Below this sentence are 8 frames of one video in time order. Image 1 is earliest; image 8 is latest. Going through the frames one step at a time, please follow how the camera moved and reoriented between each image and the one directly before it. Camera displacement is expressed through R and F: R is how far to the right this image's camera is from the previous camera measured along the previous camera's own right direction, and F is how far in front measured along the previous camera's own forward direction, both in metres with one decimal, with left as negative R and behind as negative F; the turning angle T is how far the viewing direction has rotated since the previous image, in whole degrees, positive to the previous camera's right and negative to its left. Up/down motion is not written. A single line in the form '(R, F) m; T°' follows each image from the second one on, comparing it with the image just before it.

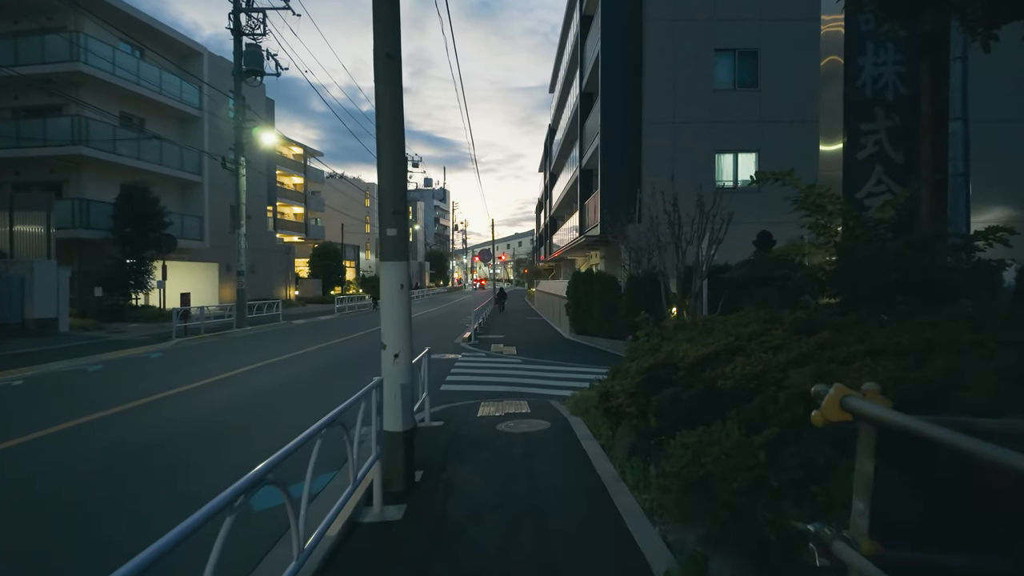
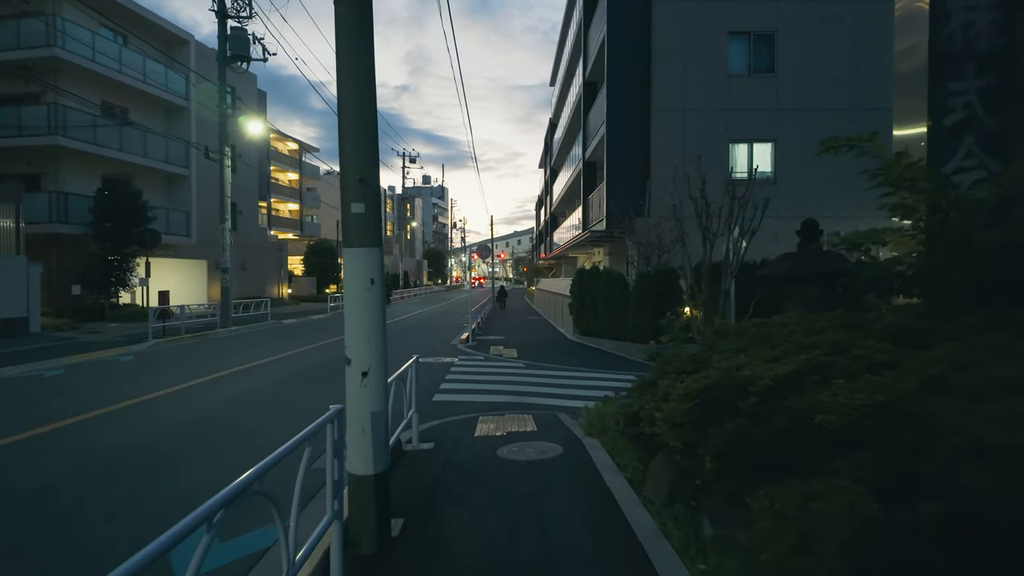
(-0.1, +1.3) m; 0°
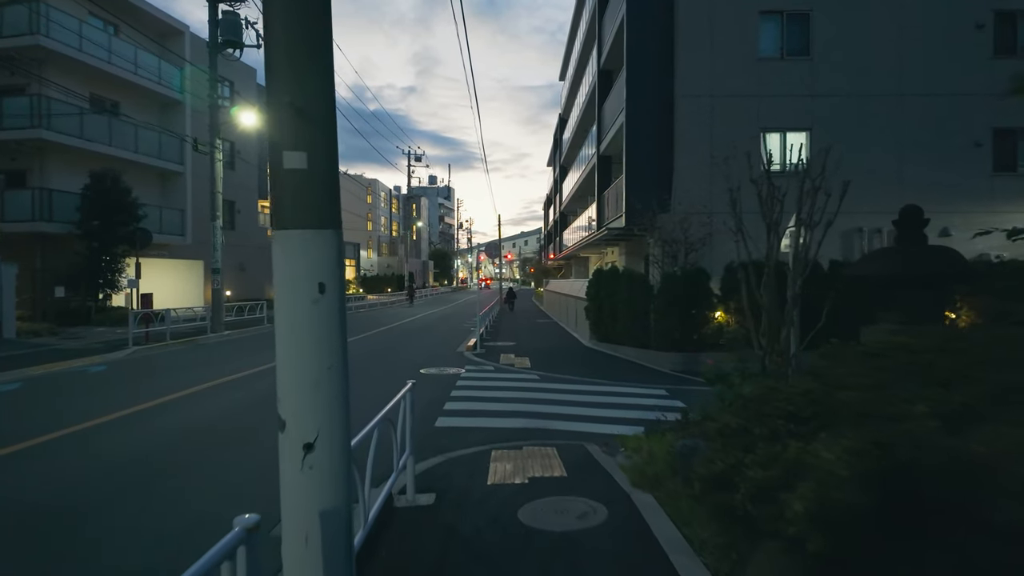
(-0.2, +1.6) m; -1°
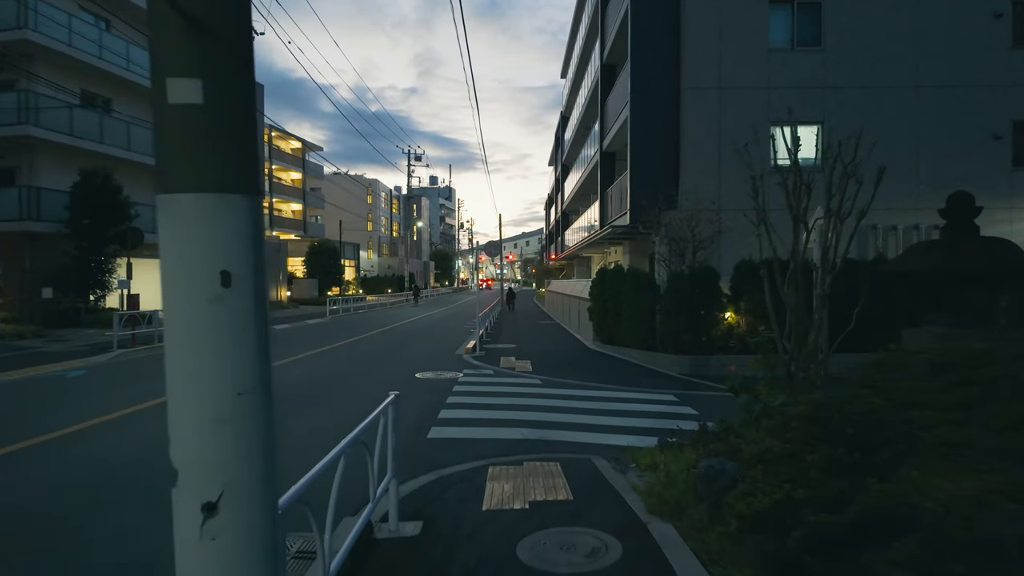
(0.0, +0.7) m; 0°
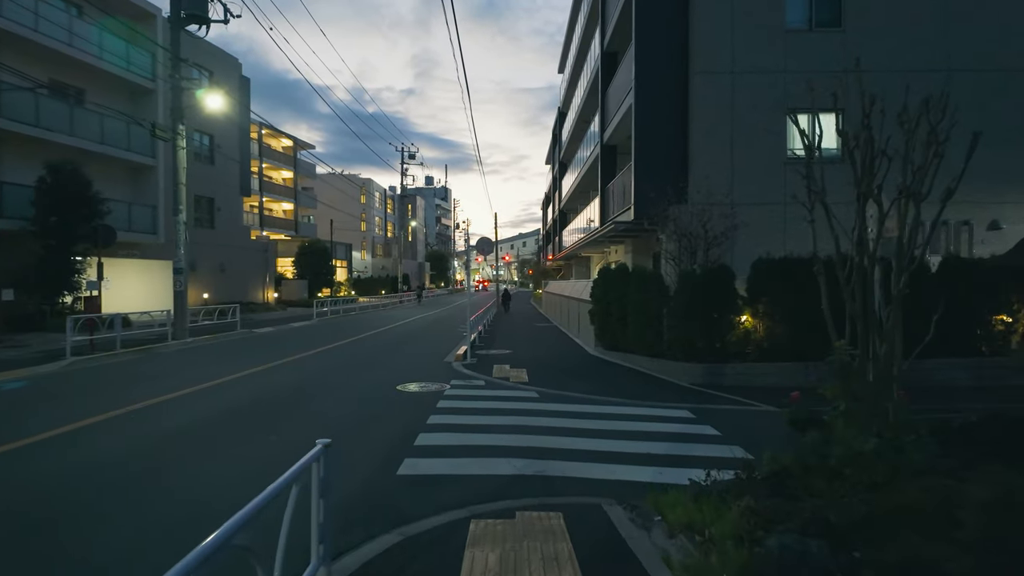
(+0.1, +1.4) m; 0°
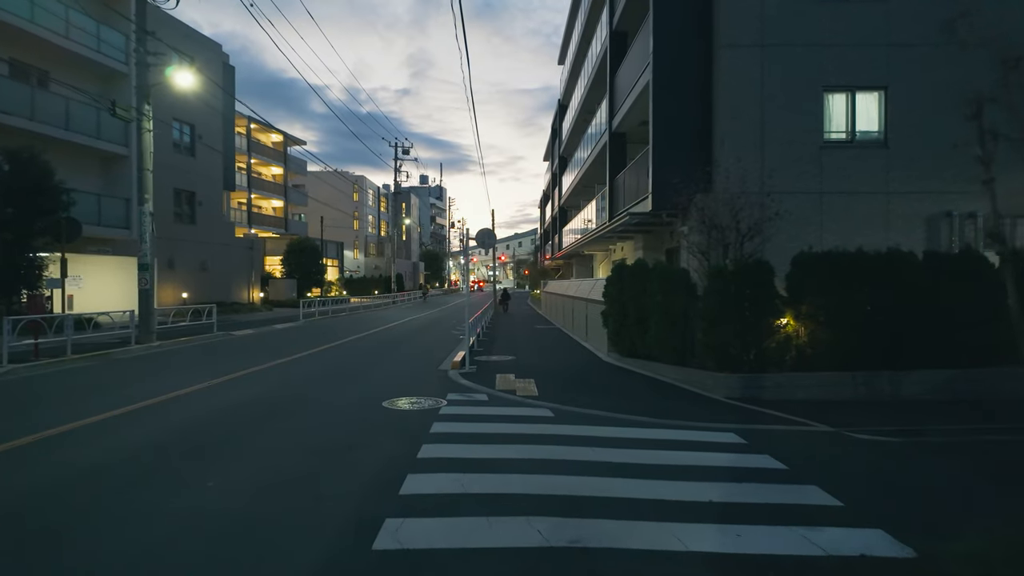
(-0.2, +1.8) m; +1°
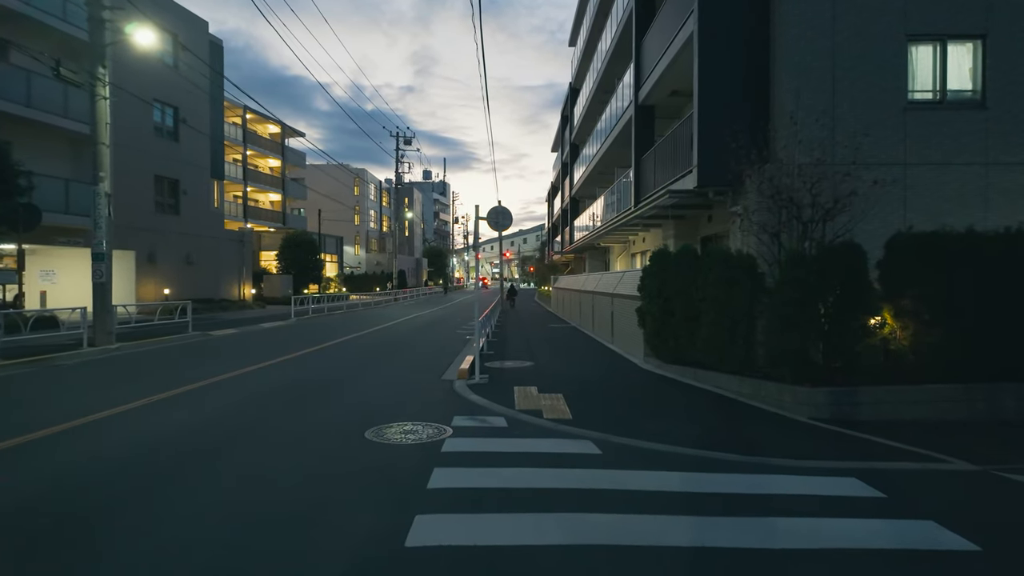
(-0.3, +2.5) m; 0°
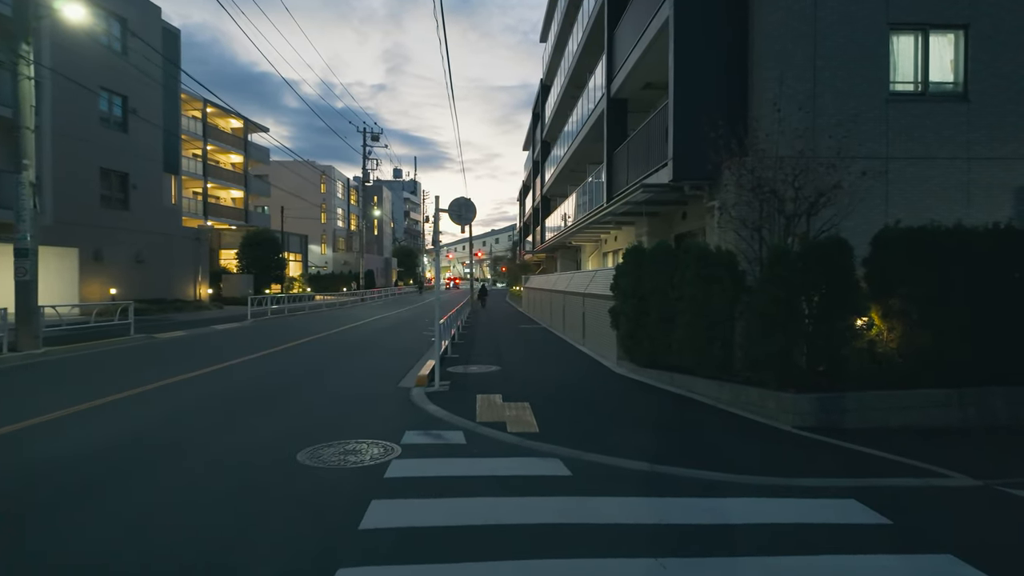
(+0.1, +0.8) m; +3°
